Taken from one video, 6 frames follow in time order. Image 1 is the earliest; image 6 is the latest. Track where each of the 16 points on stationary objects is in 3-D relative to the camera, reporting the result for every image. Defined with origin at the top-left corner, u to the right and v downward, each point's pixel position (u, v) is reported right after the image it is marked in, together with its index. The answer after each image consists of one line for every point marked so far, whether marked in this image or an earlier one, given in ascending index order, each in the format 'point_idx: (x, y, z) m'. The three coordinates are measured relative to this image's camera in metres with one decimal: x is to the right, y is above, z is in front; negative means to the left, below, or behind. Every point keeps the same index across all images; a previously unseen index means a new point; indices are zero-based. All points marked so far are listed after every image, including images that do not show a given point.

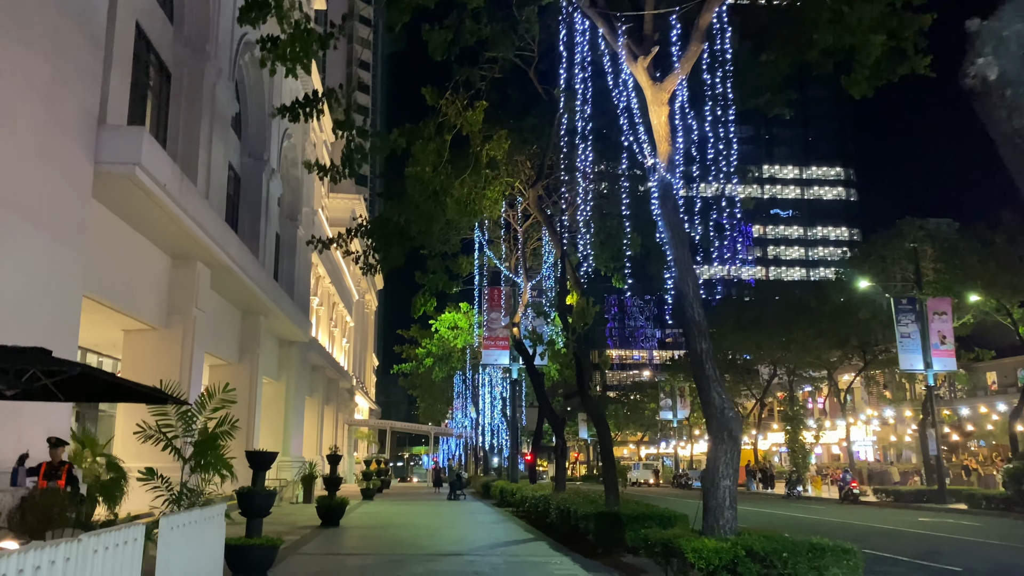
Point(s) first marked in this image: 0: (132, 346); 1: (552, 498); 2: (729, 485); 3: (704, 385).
0: (-7.9, -1.2, +16.0) m
1: (+0.8, -4.0, +14.7) m
2: (+2.2, -2.0, +7.8) m
3: (+2.0, -1.0, +8.1) m
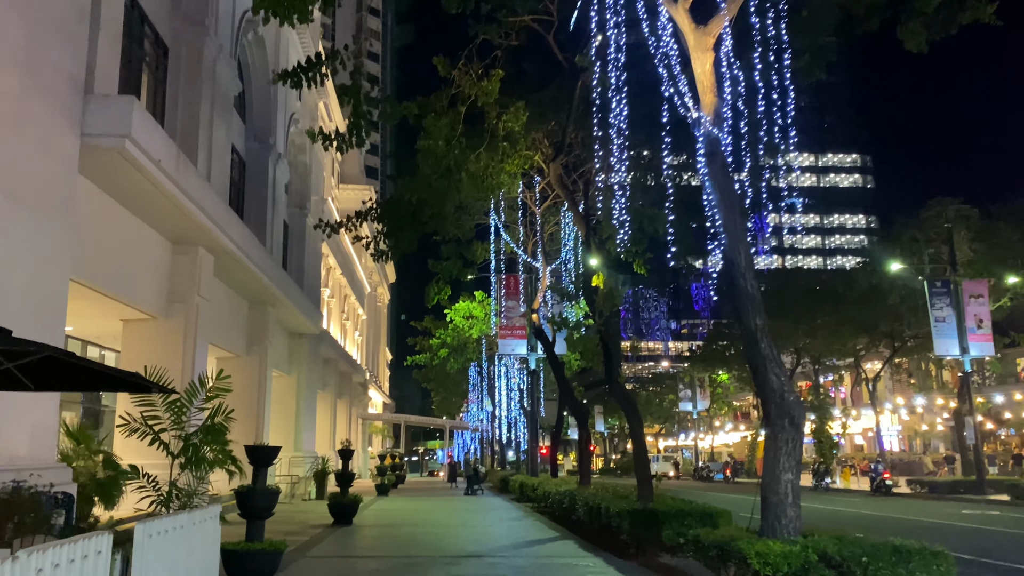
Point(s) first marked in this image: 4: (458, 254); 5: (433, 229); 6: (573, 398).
0: (-7.5, -0.9, +15.2) m
1: (+1.2, -3.7, +13.8) m
2: (+2.5, -1.7, +6.8) m
3: (+2.3, -0.7, +7.2) m
4: (-1.4, +0.8, +20.3) m
5: (-1.8, +1.3, +17.9) m
6: (+1.5, -2.6, +18.0) m
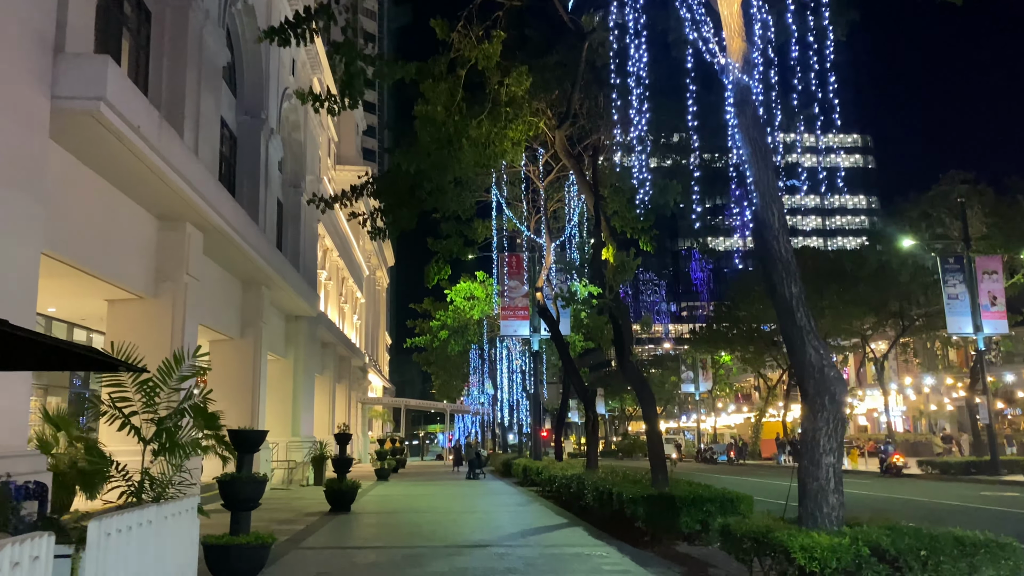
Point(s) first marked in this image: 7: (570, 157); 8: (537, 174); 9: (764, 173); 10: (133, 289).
0: (-7.4, -0.5, +14.5) m
1: (+1.3, -3.2, +13.1) m
2: (+2.6, -1.4, +6.2) m
3: (+2.4, -0.4, +6.5) m
4: (-1.4, +1.4, +19.6) m
5: (-1.8, +1.8, +17.1) m
6: (+1.6, -2.1, +17.4) m
7: (+1.1, +2.5, +14.2) m
8: (+0.6, +2.8, +18.8) m
9: (+2.2, +1.0, +6.7) m
10: (-6.8, 0.0, +13.8) m
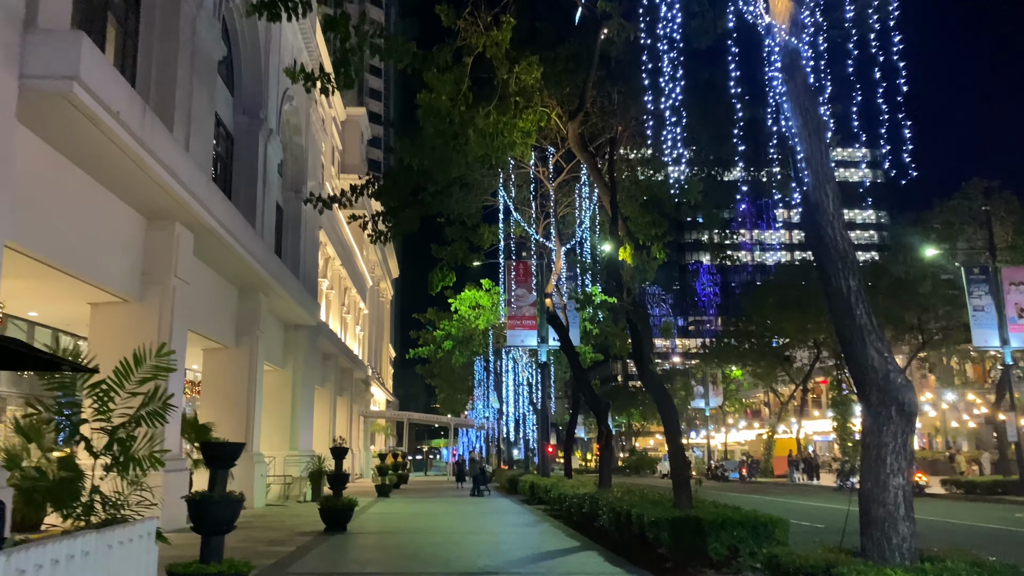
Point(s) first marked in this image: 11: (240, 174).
0: (-7.3, -0.6, +13.6) m
1: (+1.4, -3.3, +12.2) m
2: (+2.7, -1.3, +5.2) m
3: (+2.5, -0.4, +5.6) m
4: (-1.2, +1.2, +18.7) m
5: (-1.6, +1.7, +16.3) m
6: (+1.7, -2.2, +16.4) m
7: (+1.3, +2.4, +13.4) m
8: (+0.8, +2.6, +18.0) m
9: (+2.3, +1.1, +5.9) m
10: (-6.7, 0.0, +12.9) m
11: (-6.9, +2.9, +19.5) m
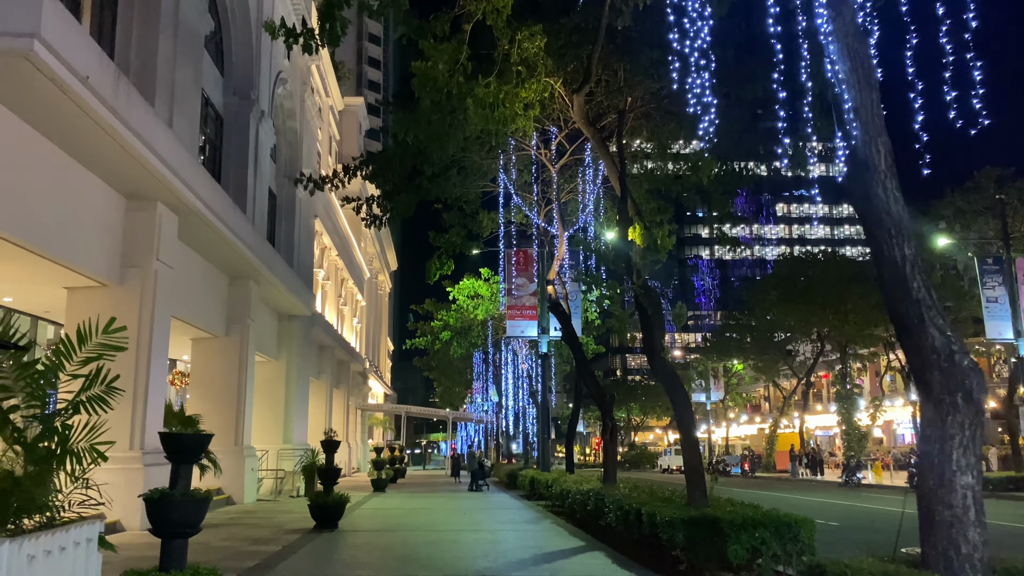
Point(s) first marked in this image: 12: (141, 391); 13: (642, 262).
0: (-7.3, -0.3, +12.9) m
1: (+1.4, -3.1, +11.4) m
2: (+2.7, -1.1, +4.5) m
3: (+2.5, -0.2, +4.8) m
4: (-1.2, +1.5, +18.0) m
5: (-1.6, +2.0, +15.5) m
6: (+1.7, -1.9, +15.7) m
7: (+1.3, +2.7, +12.6) m
8: (+0.8, +2.9, +17.2) m
9: (+2.3, +1.3, +5.1) m
10: (-6.7, +0.2, +12.2) m
11: (-6.9, +3.2, +18.7) m
12: (-6.2, -1.7, +12.8) m
13: (+1.9, +0.4, +11.4) m
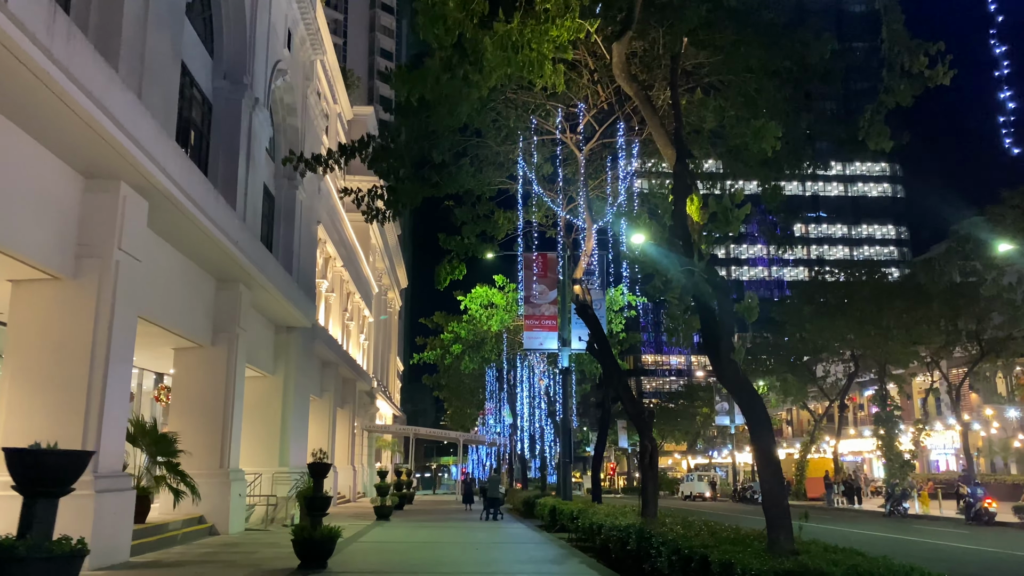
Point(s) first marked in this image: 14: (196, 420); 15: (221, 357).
0: (-7.0, -0.2, +11.0) m
1: (+1.7, -3.0, +9.3) m
2: (+2.9, -0.8, +2.4) m
3: (+2.7, +0.1, +2.8) m
4: (-0.8, +1.4, +16.0) m
5: (-1.2, +2.0, +13.6) m
6: (+2.1, -2.0, +13.6) m
7: (+1.6, +2.8, +10.7) m
8: (+1.2, +2.8, +15.3) m
9: (+2.5, +1.6, +3.1) m
10: (-6.3, +0.3, +10.3) m
11: (-6.4, +3.1, +16.9) m
12: (-5.9, -1.6, +10.9) m
13: (+2.2, +0.5, +9.4) m
14: (-6.7, -2.8, +16.4) m
15: (-6.3, -1.5, +16.6) m
